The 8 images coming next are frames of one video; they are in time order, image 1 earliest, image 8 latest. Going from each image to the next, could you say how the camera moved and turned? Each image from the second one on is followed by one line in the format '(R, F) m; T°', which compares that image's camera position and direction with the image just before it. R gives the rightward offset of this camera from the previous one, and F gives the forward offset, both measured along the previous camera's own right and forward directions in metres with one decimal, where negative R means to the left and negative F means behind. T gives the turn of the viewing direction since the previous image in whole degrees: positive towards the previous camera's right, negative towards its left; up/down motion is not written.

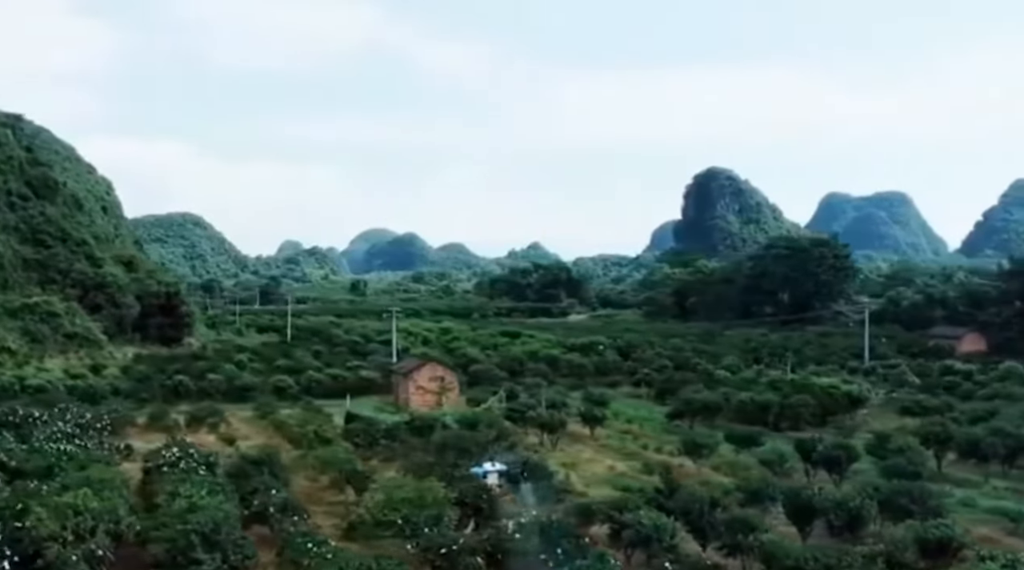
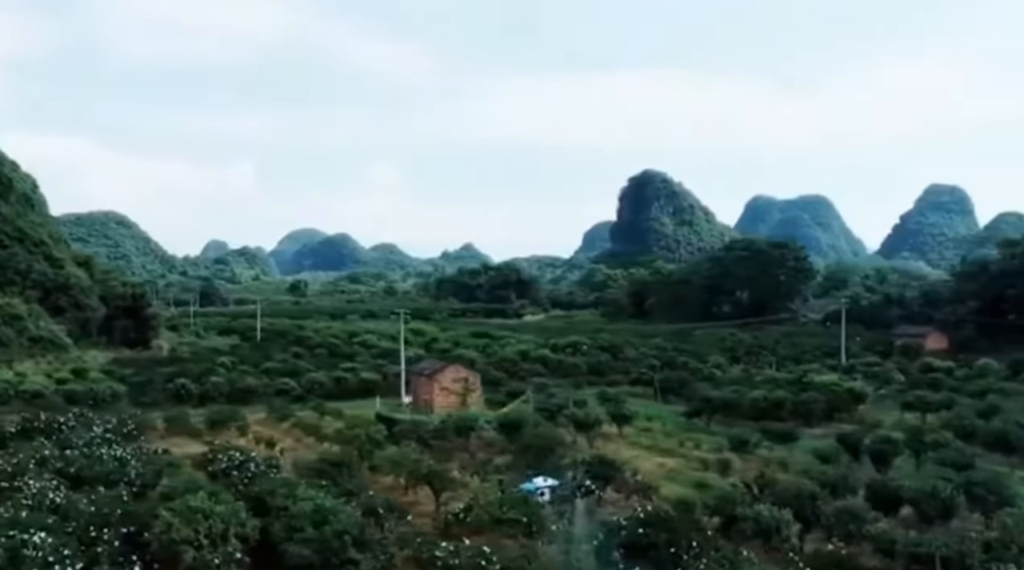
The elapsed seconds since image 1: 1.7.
(-3.3, -0.4) m; +5°
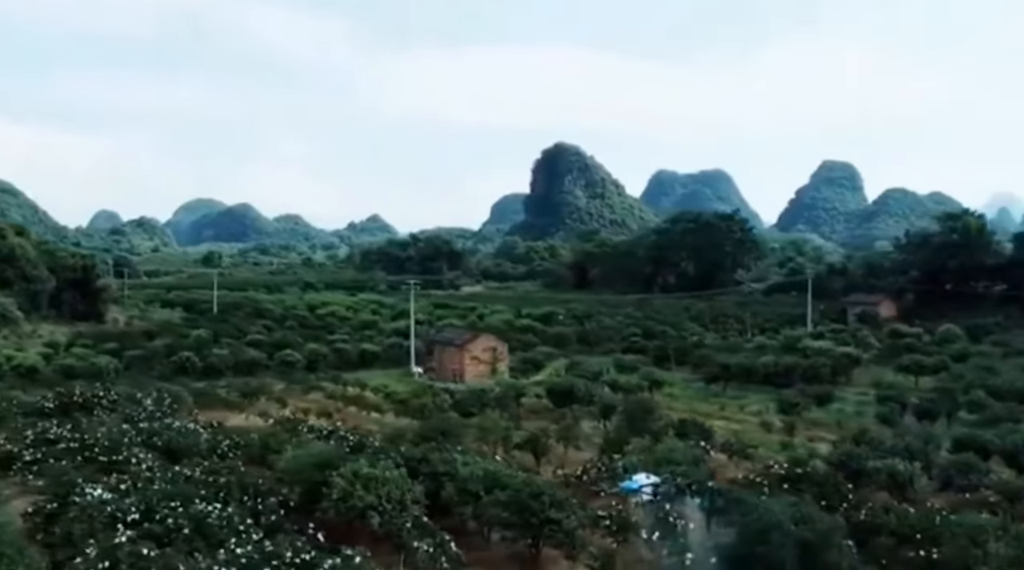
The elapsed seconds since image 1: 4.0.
(-4.5, -0.2) m; +7°
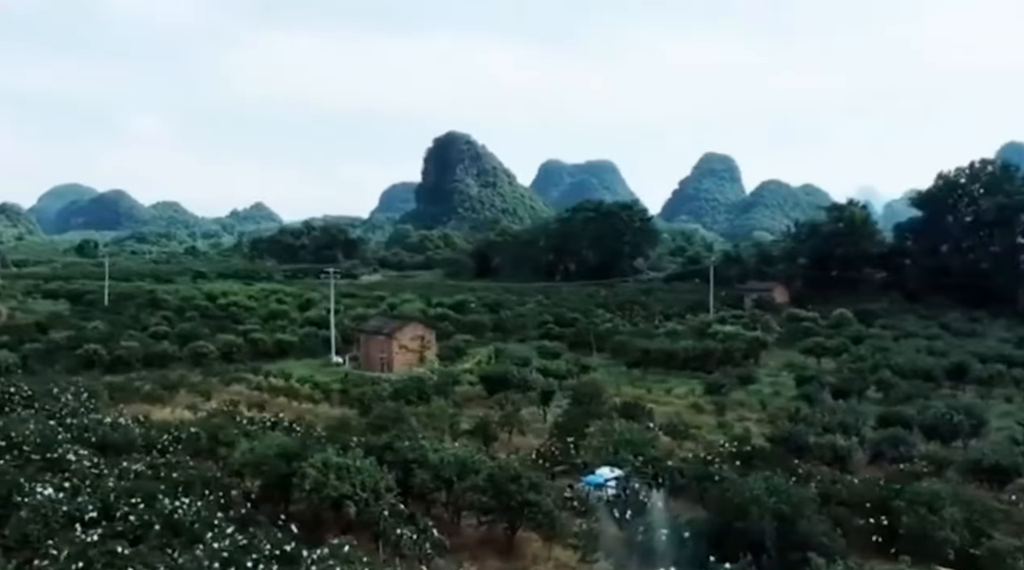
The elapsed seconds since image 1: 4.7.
(-1.4, -0.3) m; +7°
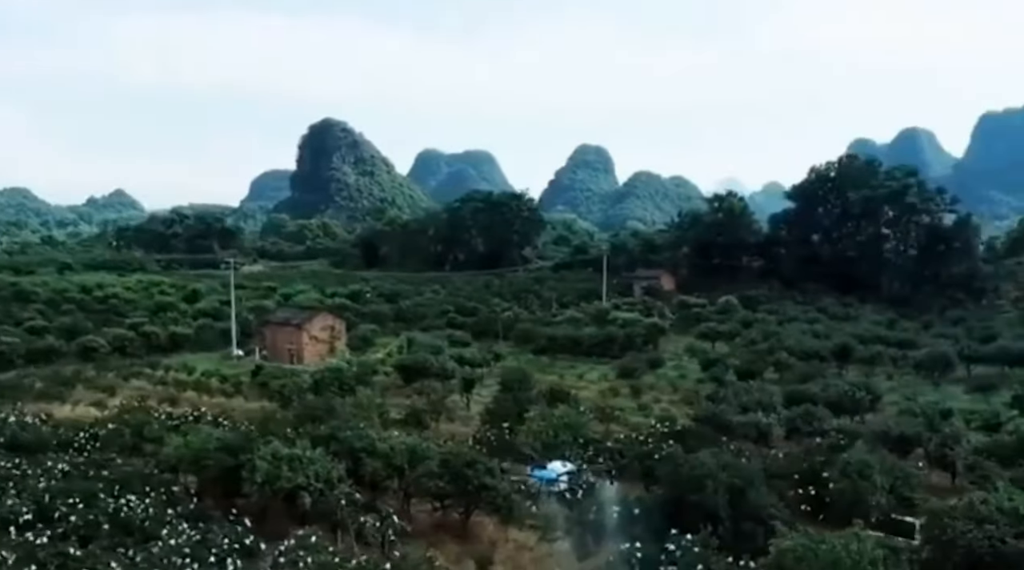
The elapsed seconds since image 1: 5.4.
(-1.3, -0.2) m; +7°
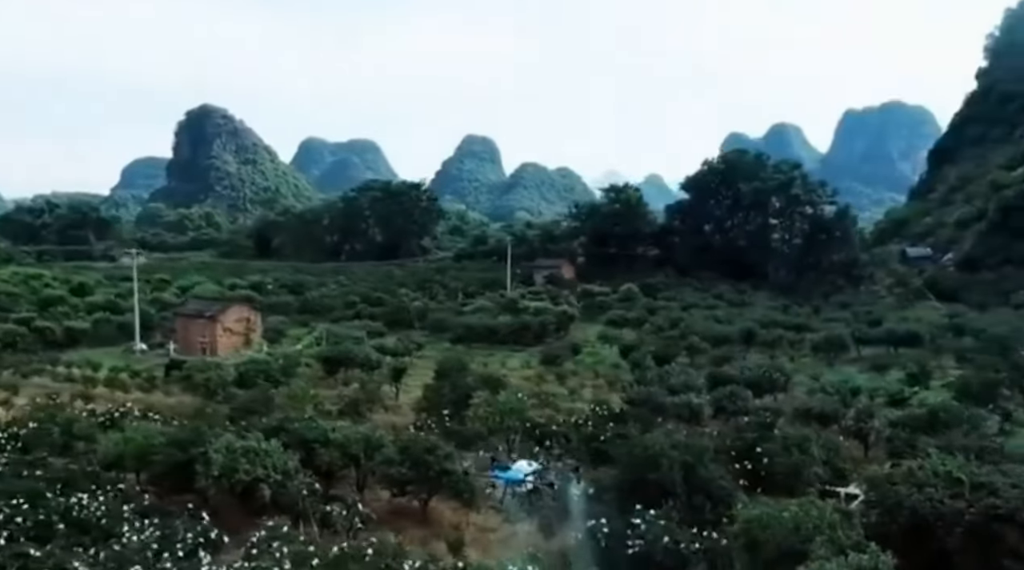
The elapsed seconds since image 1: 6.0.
(-1.2, -0.3) m; +7°
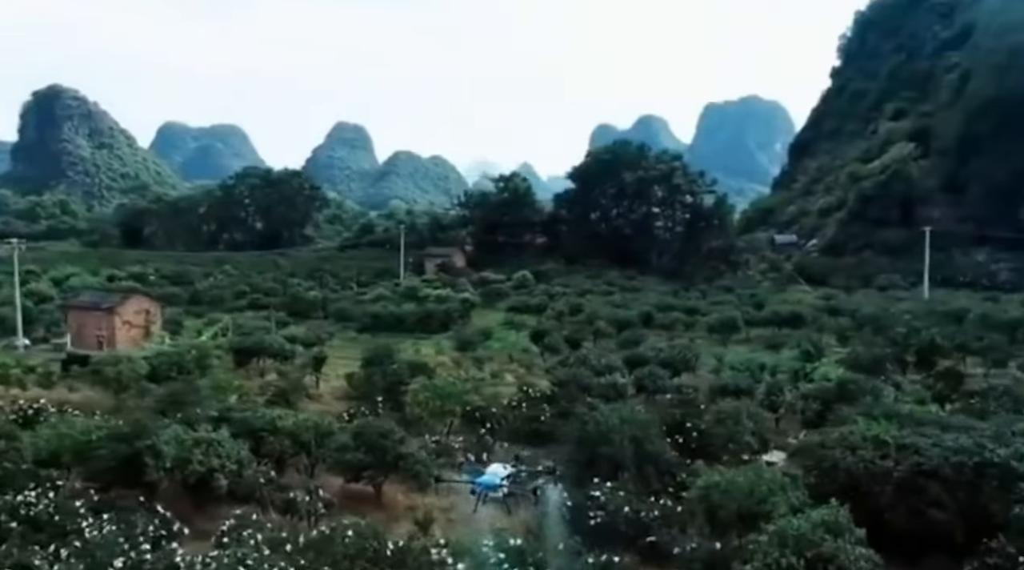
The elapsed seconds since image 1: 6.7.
(-1.4, -0.3) m; +8°
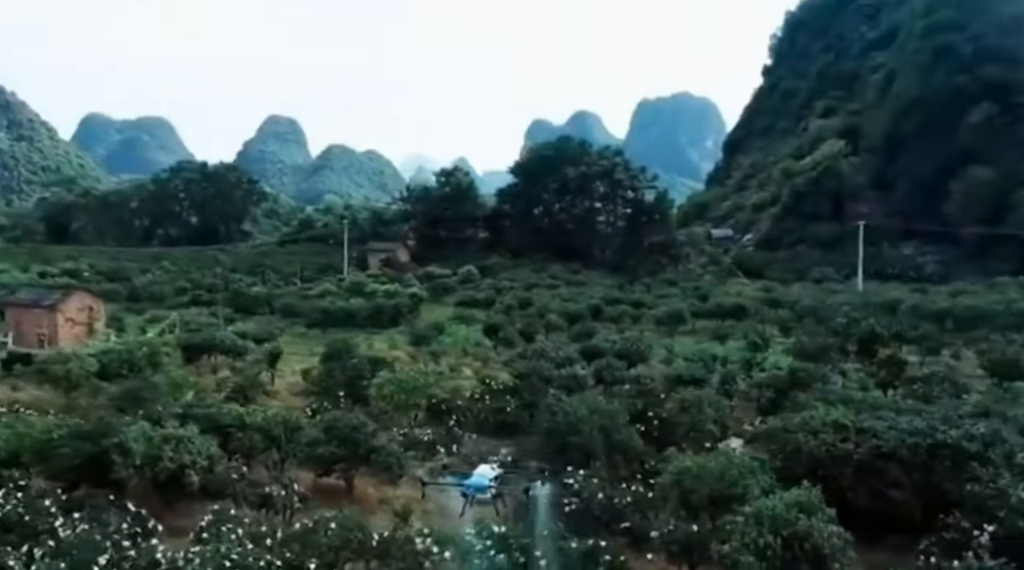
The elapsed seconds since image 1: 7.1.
(-0.6, -0.1) m; +4°
